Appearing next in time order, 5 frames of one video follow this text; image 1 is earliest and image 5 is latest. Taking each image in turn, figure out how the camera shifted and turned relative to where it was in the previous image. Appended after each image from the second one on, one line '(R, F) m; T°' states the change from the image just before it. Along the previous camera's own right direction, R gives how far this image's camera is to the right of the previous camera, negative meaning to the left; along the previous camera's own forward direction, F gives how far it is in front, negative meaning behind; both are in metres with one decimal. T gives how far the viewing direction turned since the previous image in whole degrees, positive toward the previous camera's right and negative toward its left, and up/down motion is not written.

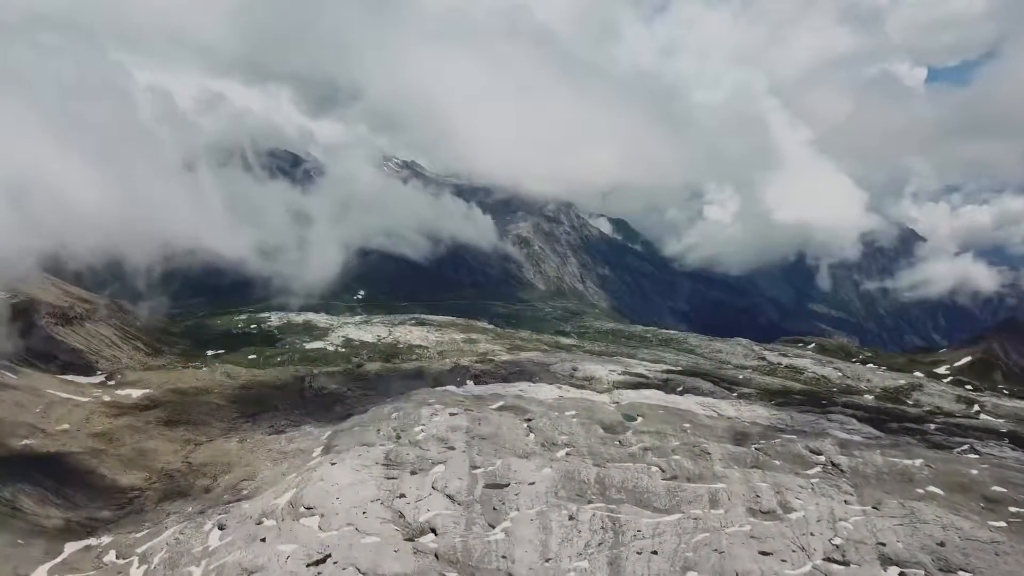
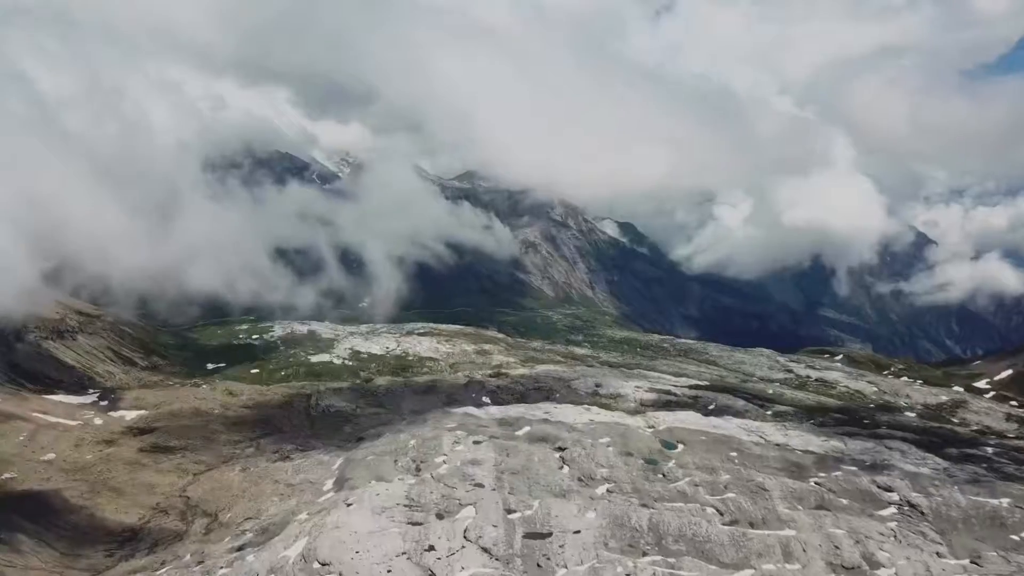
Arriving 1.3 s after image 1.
(-5.3, +10.5) m; 0°
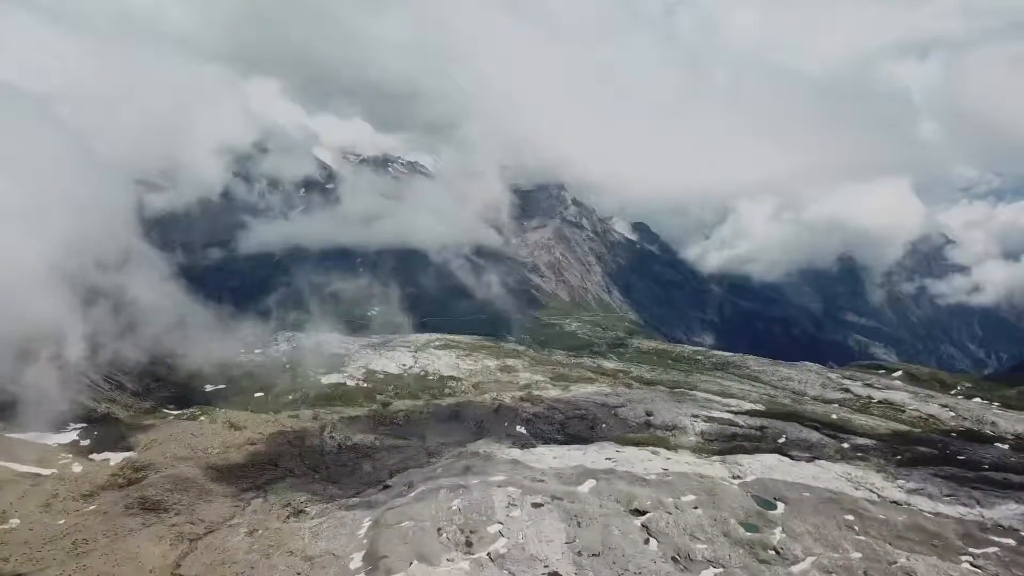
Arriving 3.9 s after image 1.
(-10.2, +20.1) m; 0°
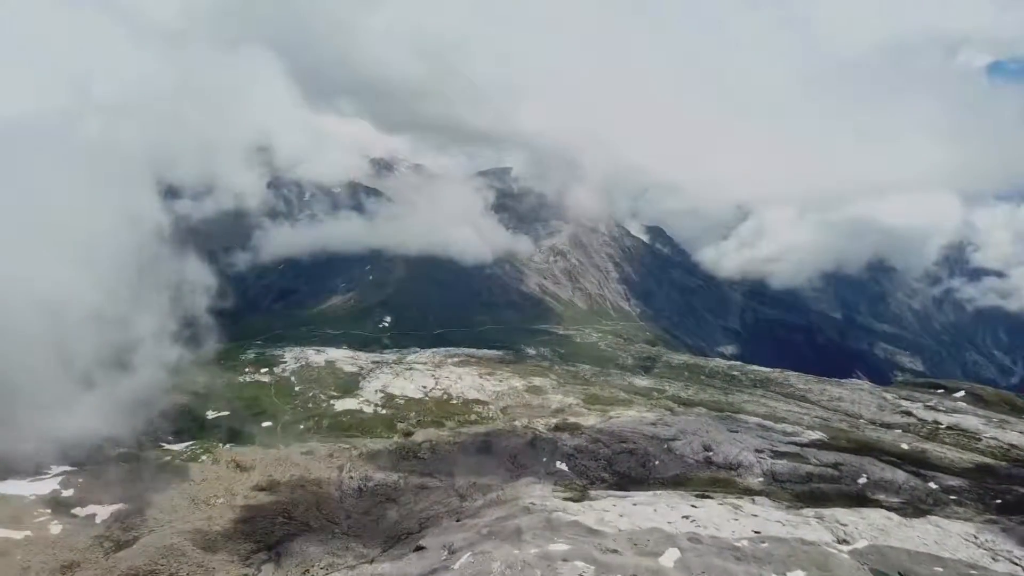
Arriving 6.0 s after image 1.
(-8.6, +16.8) m; 0°
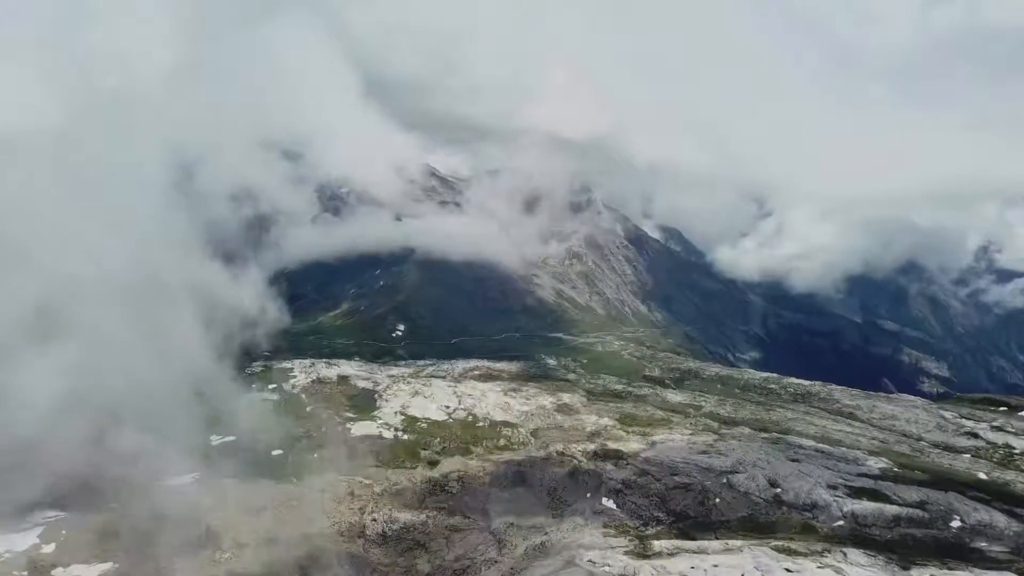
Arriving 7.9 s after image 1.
(-7.8, +14.8) m; 0°
